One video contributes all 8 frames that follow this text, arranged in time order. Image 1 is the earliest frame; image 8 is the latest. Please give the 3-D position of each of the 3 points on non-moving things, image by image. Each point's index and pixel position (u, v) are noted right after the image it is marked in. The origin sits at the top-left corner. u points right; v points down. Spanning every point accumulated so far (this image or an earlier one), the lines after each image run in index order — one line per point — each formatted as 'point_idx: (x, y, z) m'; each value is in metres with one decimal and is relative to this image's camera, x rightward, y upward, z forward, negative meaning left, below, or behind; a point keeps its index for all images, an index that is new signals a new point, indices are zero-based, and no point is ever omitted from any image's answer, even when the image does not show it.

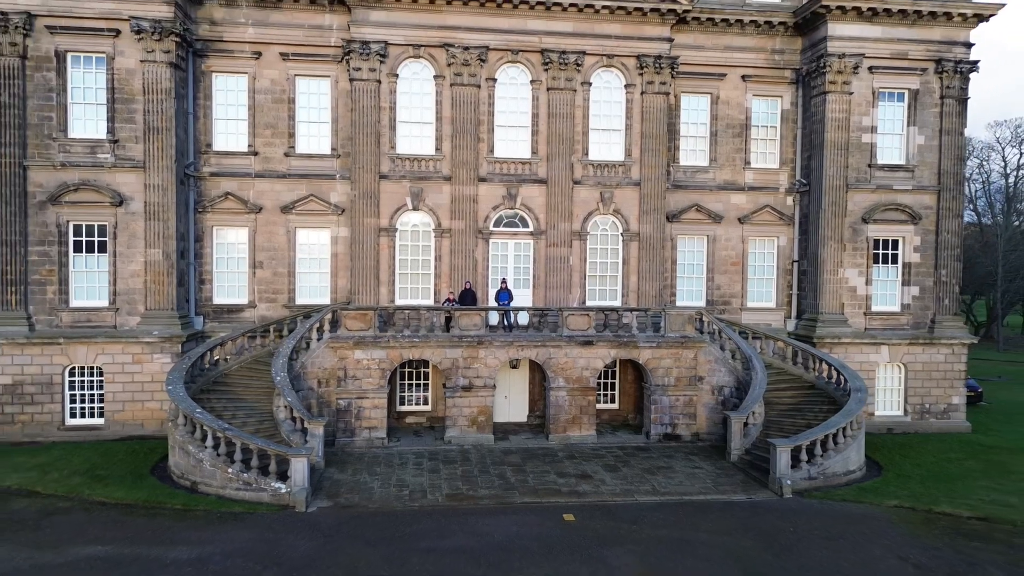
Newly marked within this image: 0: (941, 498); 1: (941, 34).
0: (+9.5, -4.6, +13.6) m
1: (+13.7, +8.1, +19.5) m
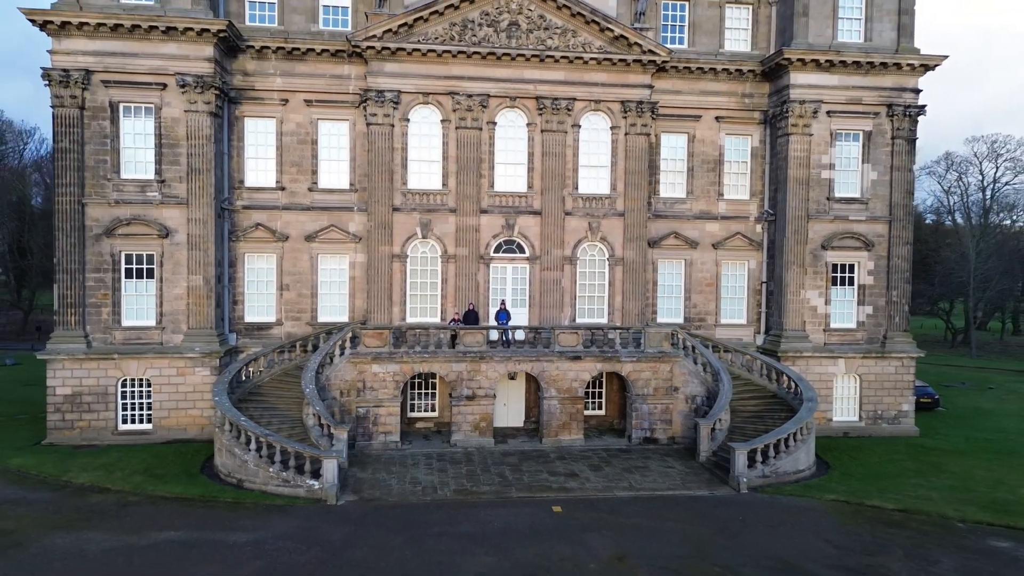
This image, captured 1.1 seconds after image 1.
0: (+9.4, -5.3, +16.0) m
1: (+13.6, +7.4, +21.9) m
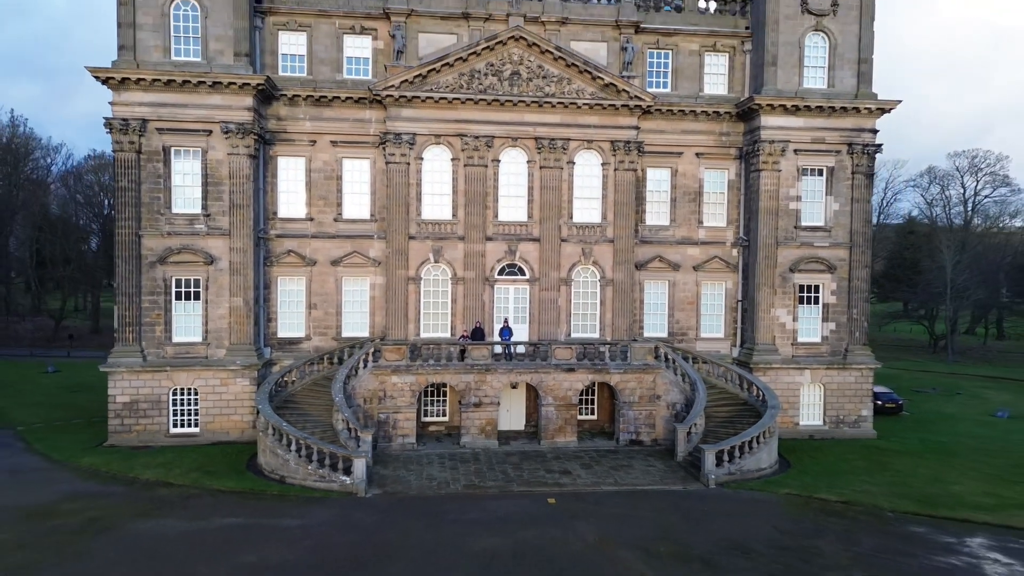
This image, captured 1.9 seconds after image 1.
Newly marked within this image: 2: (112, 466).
0: (+9.5, -6.1, +18.8) m
1: (+13.7, +6.6, +24.6) m
2: (-12.9, -5.8, +19.8) m
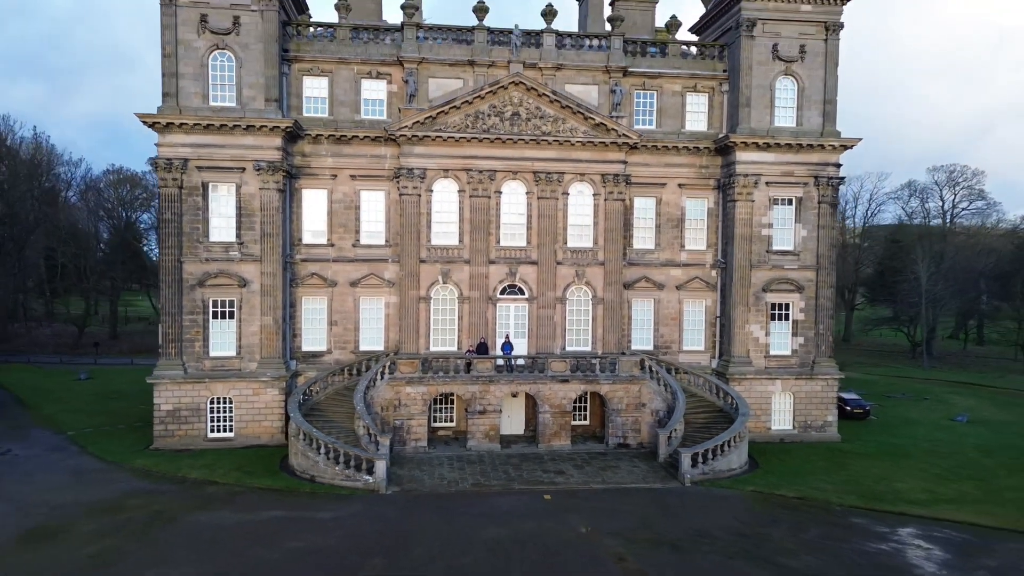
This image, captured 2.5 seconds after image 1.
0: (+9.5, -6.9, +21.5) m
1: (+13.7, +5.8, +27.4) m
2: (-12.9, -6.6, +22.6) m
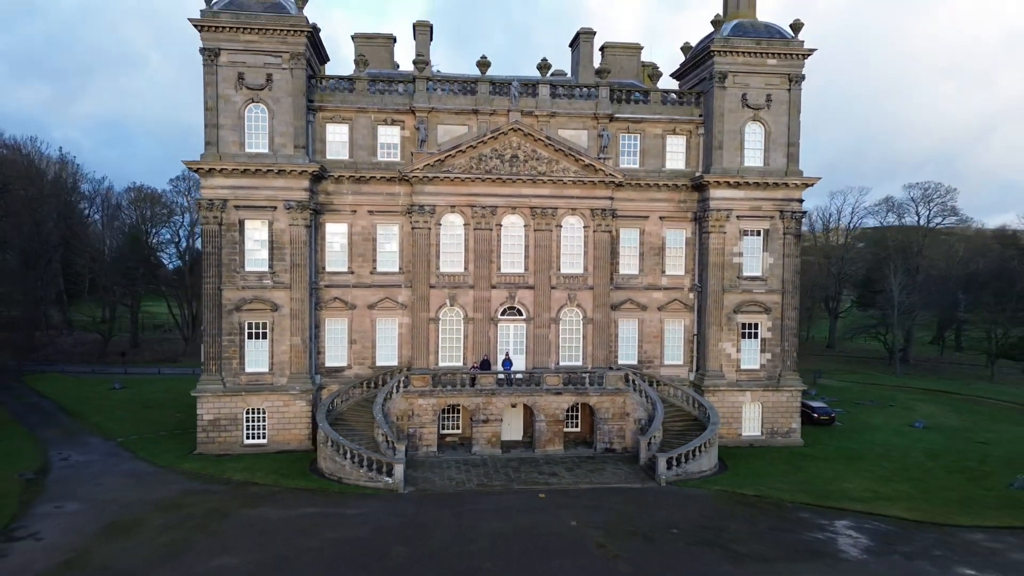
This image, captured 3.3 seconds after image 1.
0: (+9.5, -8.0, +25.0) m
1: (+13.7, +4.7, +30.8) m
2: (-12.9, -7.7, +26.0) m
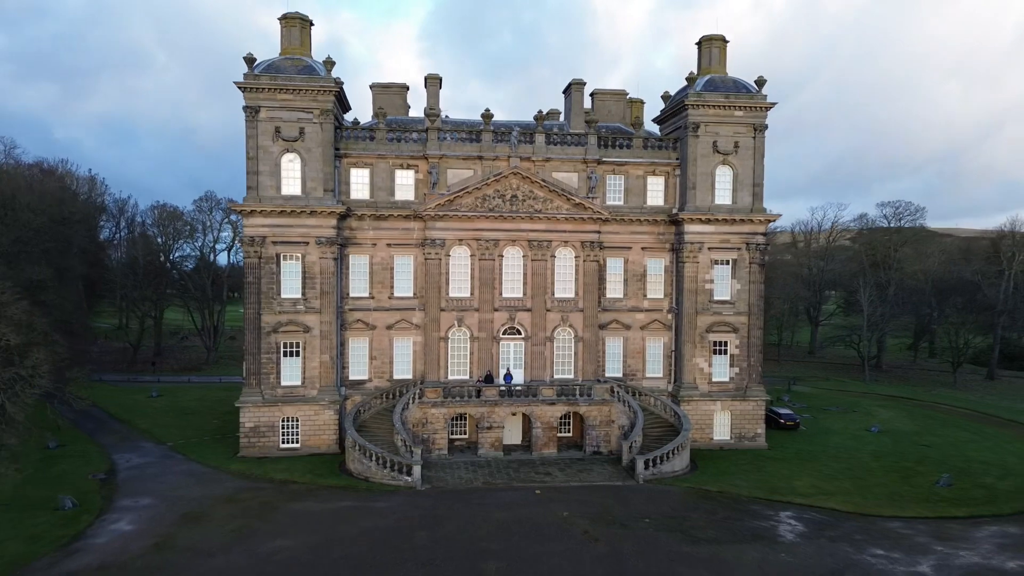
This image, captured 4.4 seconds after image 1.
0: (+9.5, -9.3, +29.5) m
1: (+13.7, +3.4, +35.3) m
2: (-12.9, -9.0, +30.4) m
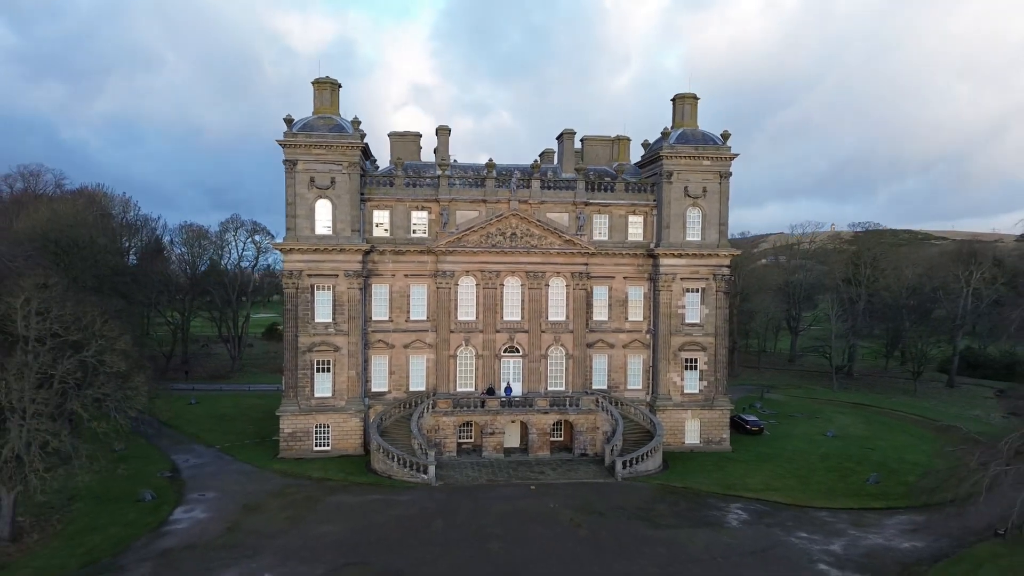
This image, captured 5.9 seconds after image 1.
0: (+9.5, -11.0, +35.2) m
1: (+13.7, +1.8, +41.0) m
2: (-12.9, -10.7, +36.1) m
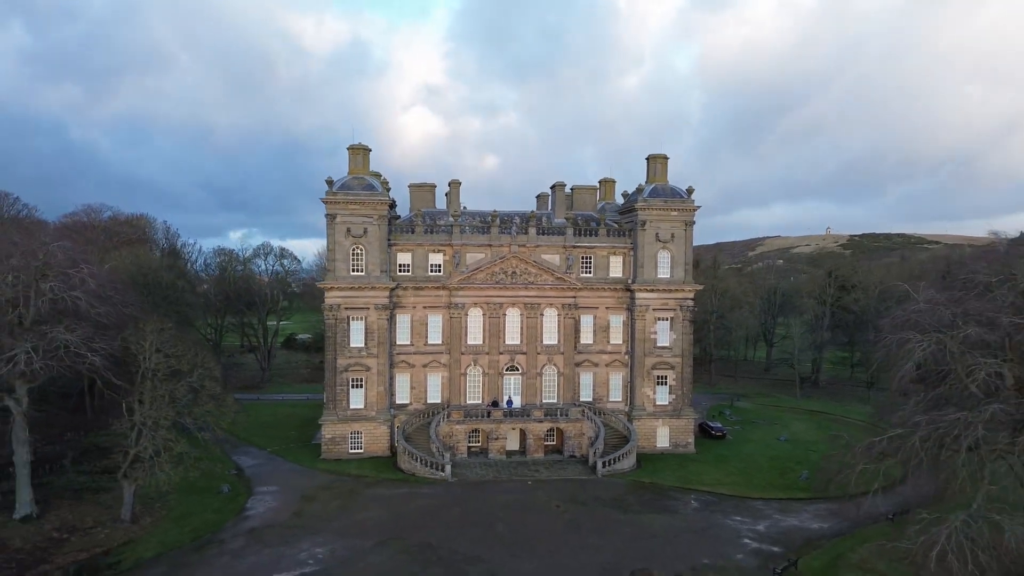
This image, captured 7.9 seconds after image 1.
0: (+9.5, -13.3, +43.4) m
1: (+13.7, -0.6, +49.2) m
2: (-12.9, -13.0, +44.4) m
